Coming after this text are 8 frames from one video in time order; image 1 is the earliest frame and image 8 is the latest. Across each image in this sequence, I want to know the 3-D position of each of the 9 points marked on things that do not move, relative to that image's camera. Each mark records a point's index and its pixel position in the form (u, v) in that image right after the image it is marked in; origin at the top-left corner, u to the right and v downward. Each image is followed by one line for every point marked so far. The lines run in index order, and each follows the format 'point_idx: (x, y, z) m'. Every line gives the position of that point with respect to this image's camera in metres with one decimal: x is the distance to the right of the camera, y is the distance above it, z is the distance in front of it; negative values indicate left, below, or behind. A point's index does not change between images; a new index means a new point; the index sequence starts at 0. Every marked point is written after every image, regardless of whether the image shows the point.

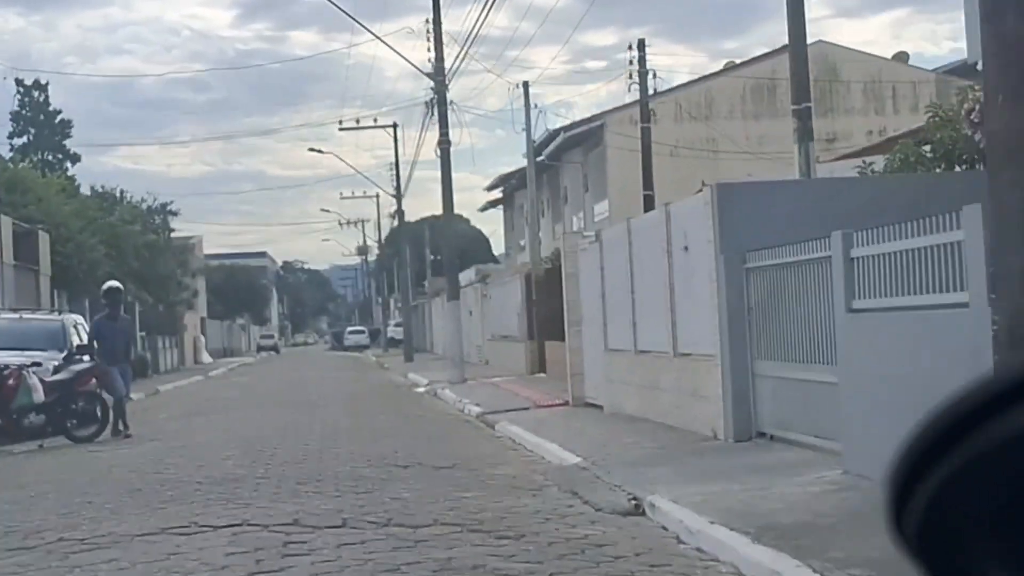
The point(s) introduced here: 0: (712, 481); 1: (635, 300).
0: (+1.5, -1.5, +10.8) m
1: (+1.5, -0.2, +17.6) m
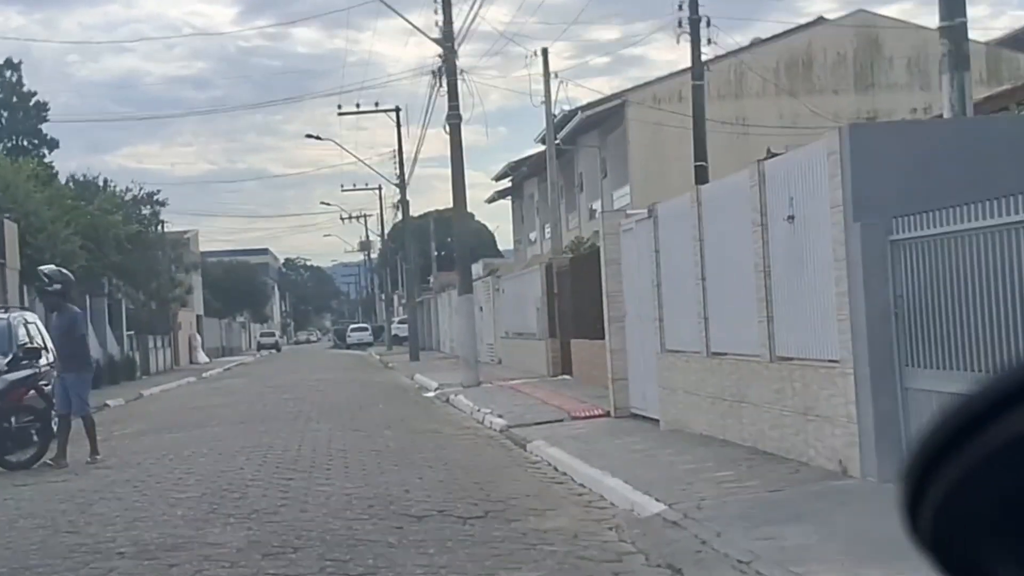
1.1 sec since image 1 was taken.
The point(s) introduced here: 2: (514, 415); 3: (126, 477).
0: (+1.9, -1.4, +7.1) m
1: (+1.9, 0.0, +13.8) m
2: (0.0, -1.8, +20.1) m
3: (-3.6, -1.8, +13.4) m
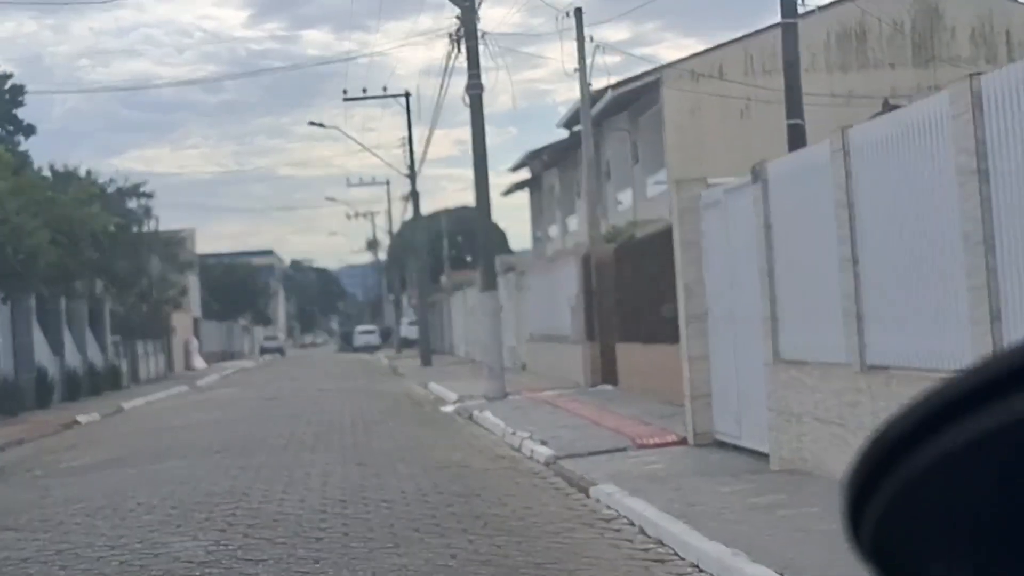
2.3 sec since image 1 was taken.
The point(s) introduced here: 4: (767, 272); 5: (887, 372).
0: (+2.3, -1.3, +3.0) m
1: (+2.4, +0.1, +9.7) m
2: (+0.5, -1.7, +16.0) m
3: (-3.1, -1.7, +9.3) m
4: (+2.1, +0.1, +11.8) m
5: (+2.4, -0.6, +9.4) m
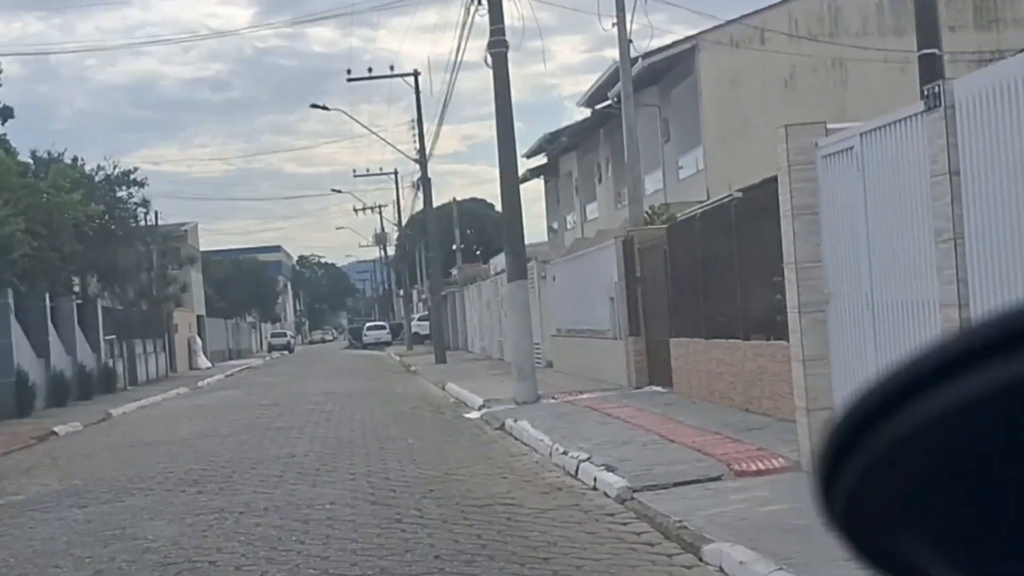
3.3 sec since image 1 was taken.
0: (+2.8, -1.1, -0.5) m
1: (+2.8, +0.2, +6.2) m
2: (+1.0, -1.6, +12.6) m
3: (-2.7, -1.6, +5.8) m
4: (+2.6, +0.3, +8.3) m
5: (+2.9, -0.4, +5.9) m
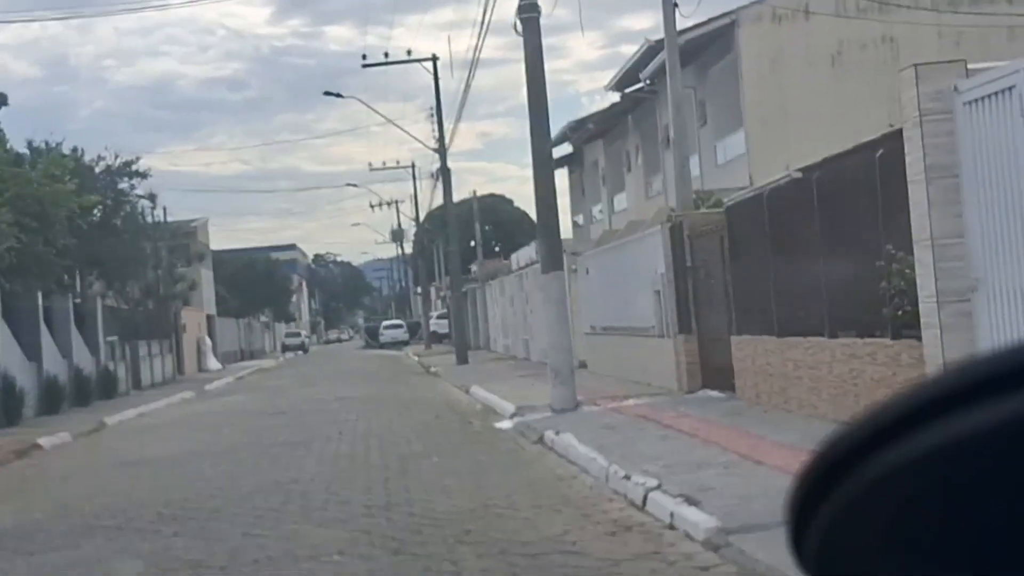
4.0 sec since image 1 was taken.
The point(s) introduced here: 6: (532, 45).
0: (+3.0, -1.0, -3.0) m
1: (+3.1, +0.3, +3.8) m
2: (+1.4, -1.5, +10.1) m
3: (-2.4, -1.6, +3.5) m
4: (+2.9, +0.4, +5.9) m
5: (+3.2, -0.3, +3.5) m
6: (+0.3, +3.4, +19.8) m
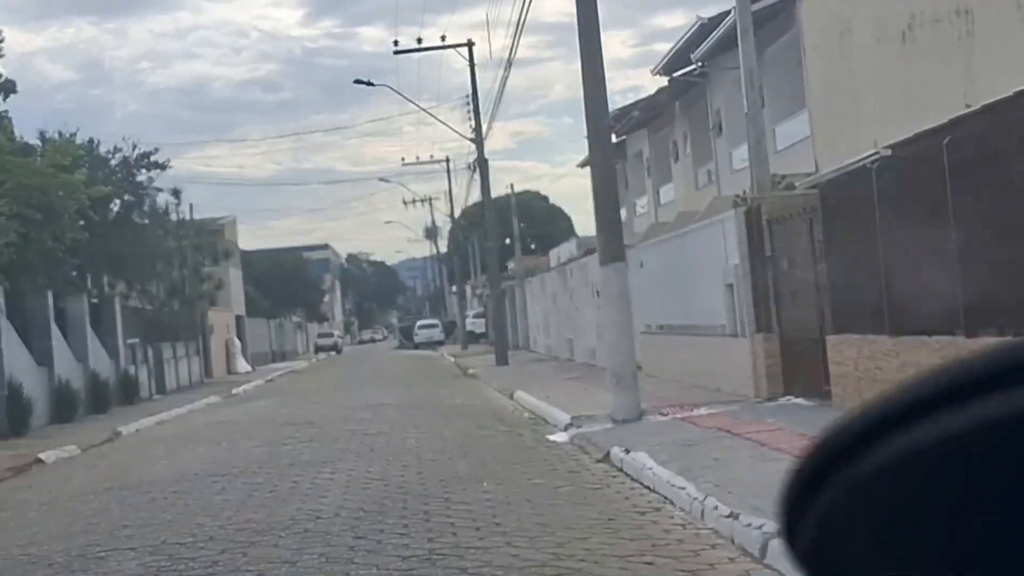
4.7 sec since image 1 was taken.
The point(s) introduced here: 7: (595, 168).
0: (+3.1, -1.0, -5.4) m
1: (+3.4, +0.4, +1.3) m
2: (+1.9, -1.4, +7.7) m
3: (-2.1, -1.5, +1.1) m
4: (+3.2, +0.5, +3.4) m
5: (+3.5, -0.2, +1.0) m
6: (+0.9, +3.5, +17.4) m
7: (+1.1, +1.5, +17.8) m
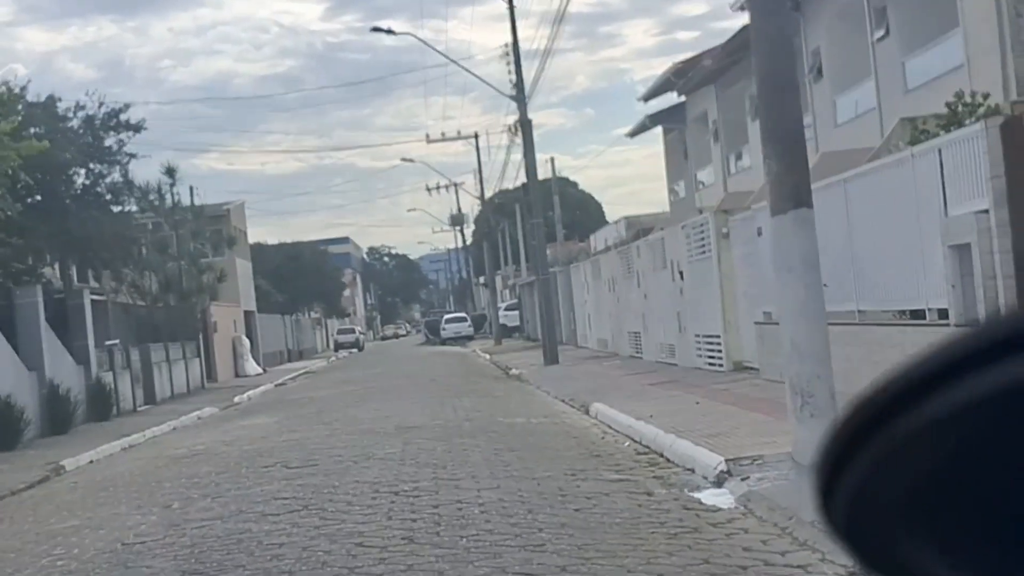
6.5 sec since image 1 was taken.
0: (+3.7, -0.8, -12.3) m
1: (+4.0, +0.6, -5.6) m
2: (+2.6, -1.1, +0.8) m
3: (-1.4, -1.4, -5.7) m
4: (+3.9, +0.7, -3.5) m
5: (+4.1, 0.0, -5.9) m
6: (+1.8, +3.8, +10.5) m
7: (+1.9, +1.8, +10.9) m
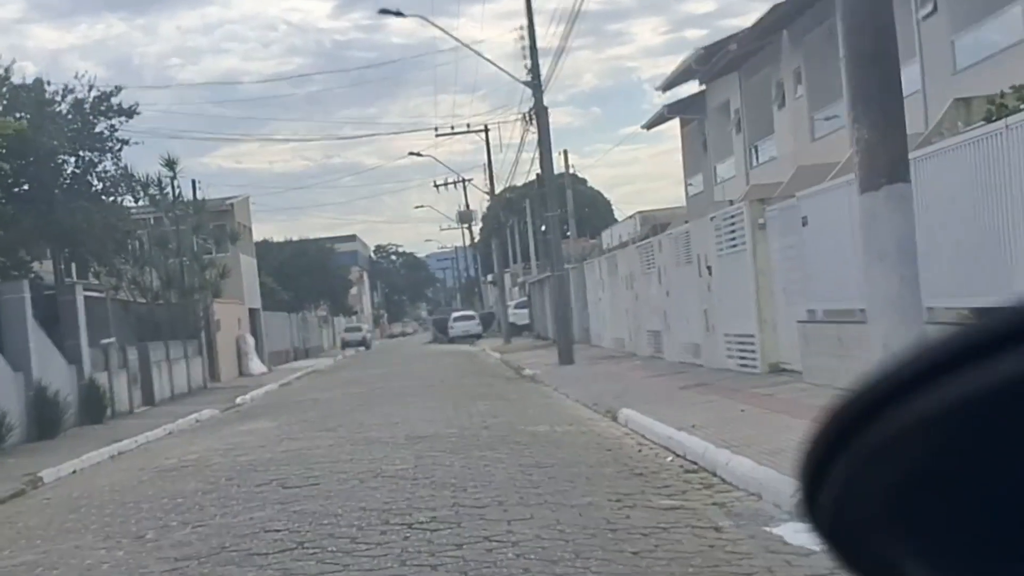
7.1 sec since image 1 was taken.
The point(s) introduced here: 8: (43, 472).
0: (+3.8, -0.7, -14.2) m
1: (+4.2, +0.7, -7.5) m
2: (+2.8, -1.1, -1.1) m
3: (-1.3, -1.3, -7.6) m
4: (+4.1, +0.8, -5.4) m
5: (+4.3, 0.0, -7.8) m
6: (+2.0, +3.8, +8.6) m
7: (+2.2, +1.9, +9.0) m
8: (-6.0, -2.4, +18.1) m
